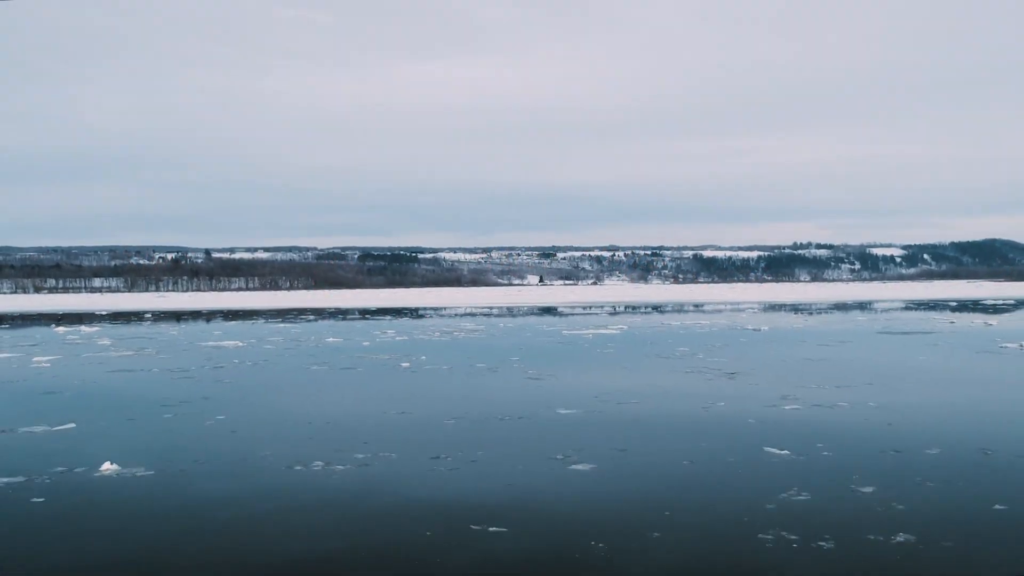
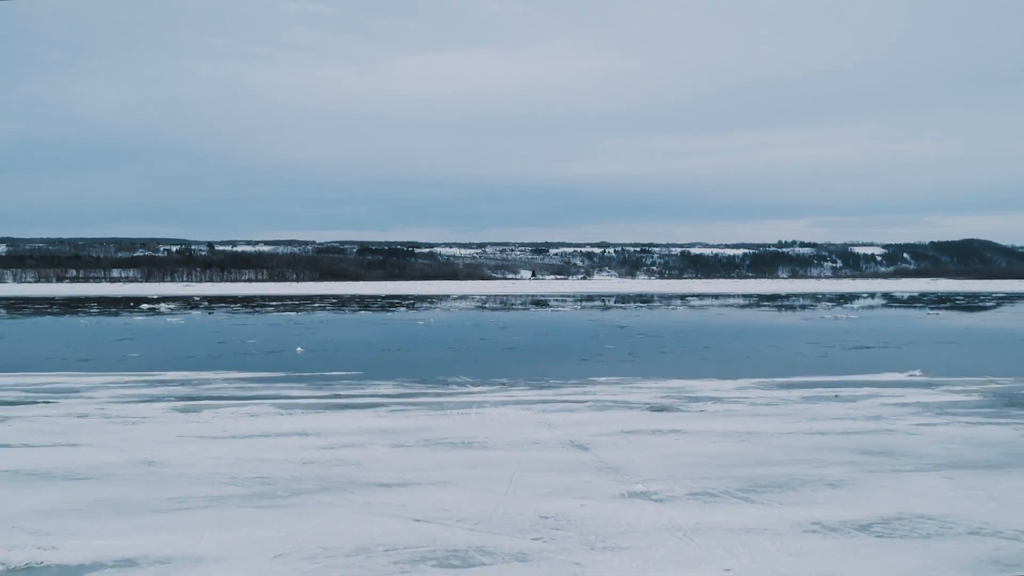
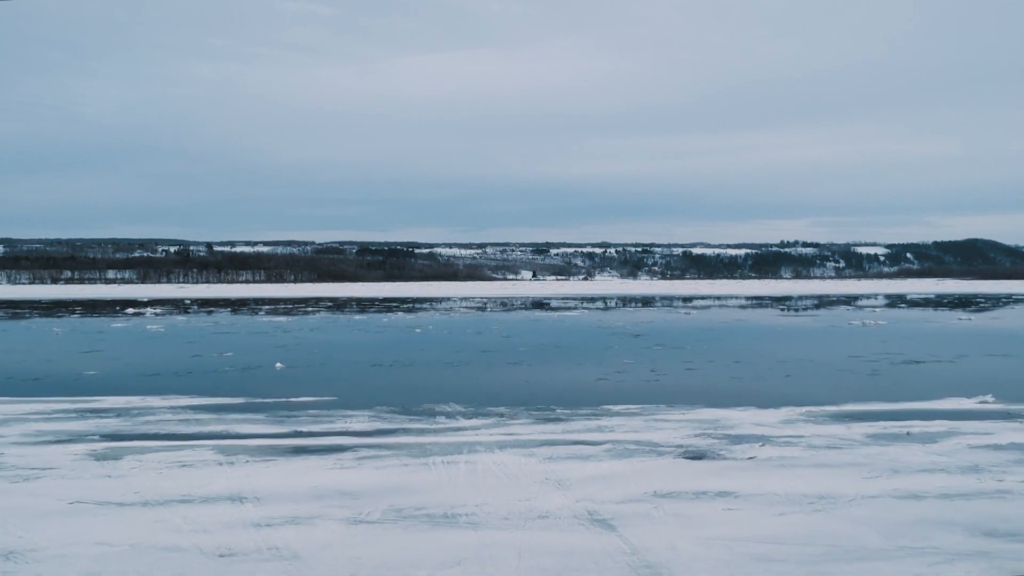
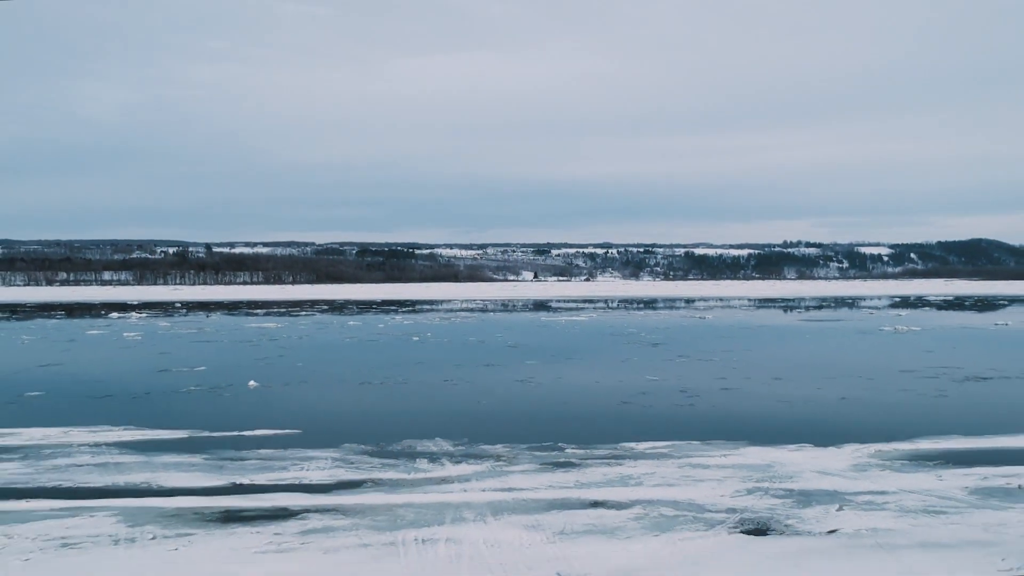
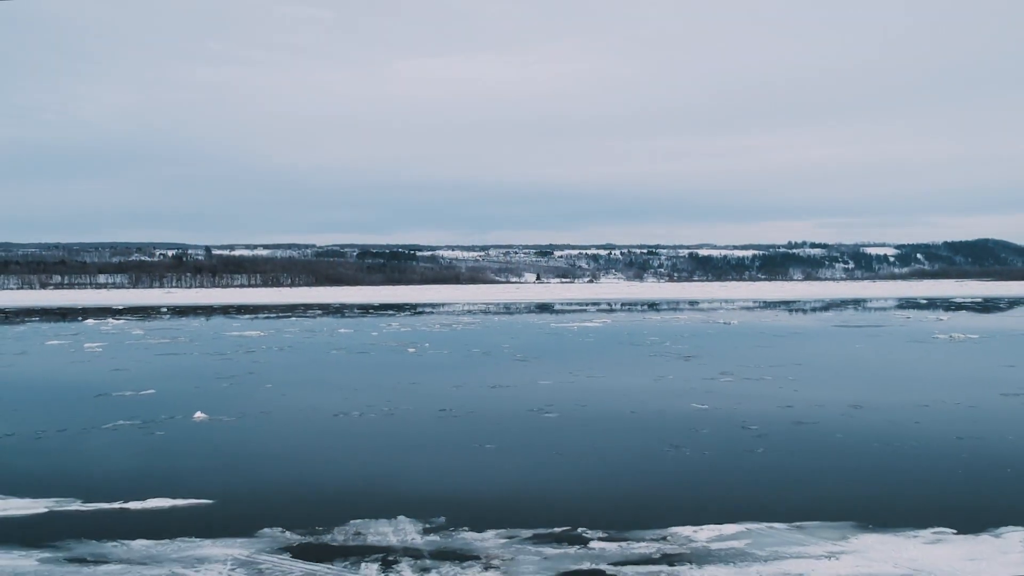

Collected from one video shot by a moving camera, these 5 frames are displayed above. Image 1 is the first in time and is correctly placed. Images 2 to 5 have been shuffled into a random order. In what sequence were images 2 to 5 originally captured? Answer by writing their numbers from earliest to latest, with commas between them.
5, 4, 3, 2
